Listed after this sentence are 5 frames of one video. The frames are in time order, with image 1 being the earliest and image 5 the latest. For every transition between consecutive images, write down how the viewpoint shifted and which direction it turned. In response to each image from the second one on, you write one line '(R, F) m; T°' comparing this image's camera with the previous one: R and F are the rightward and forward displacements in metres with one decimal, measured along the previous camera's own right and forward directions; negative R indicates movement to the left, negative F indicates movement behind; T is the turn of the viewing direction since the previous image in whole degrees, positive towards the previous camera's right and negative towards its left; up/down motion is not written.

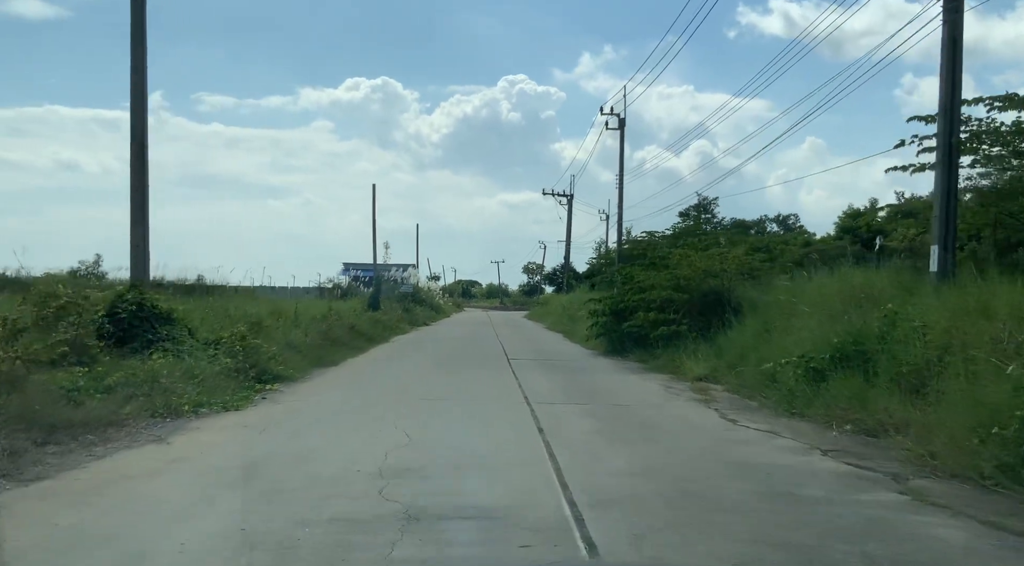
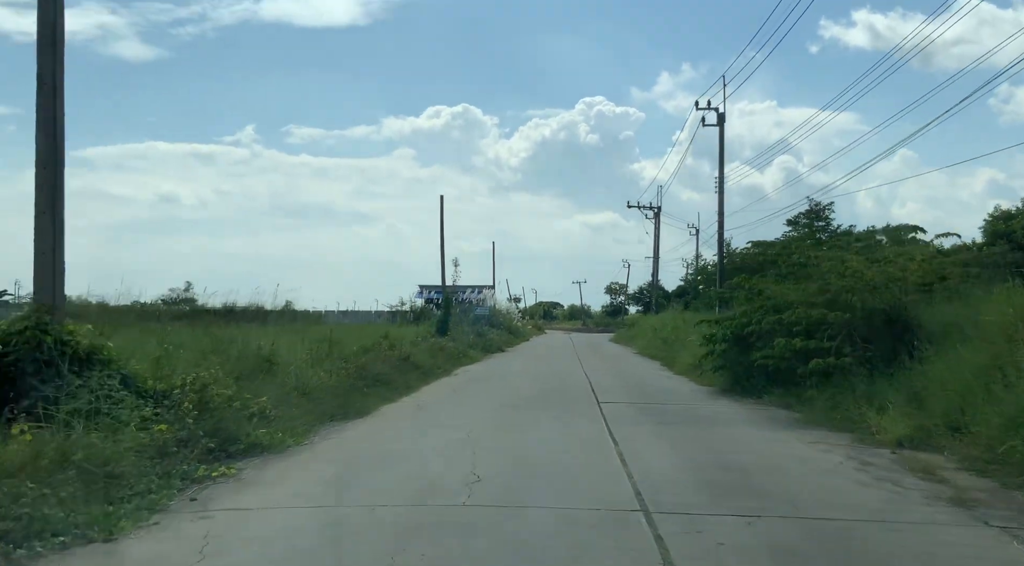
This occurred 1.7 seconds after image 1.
(-0.2, +5.7) m; -6°
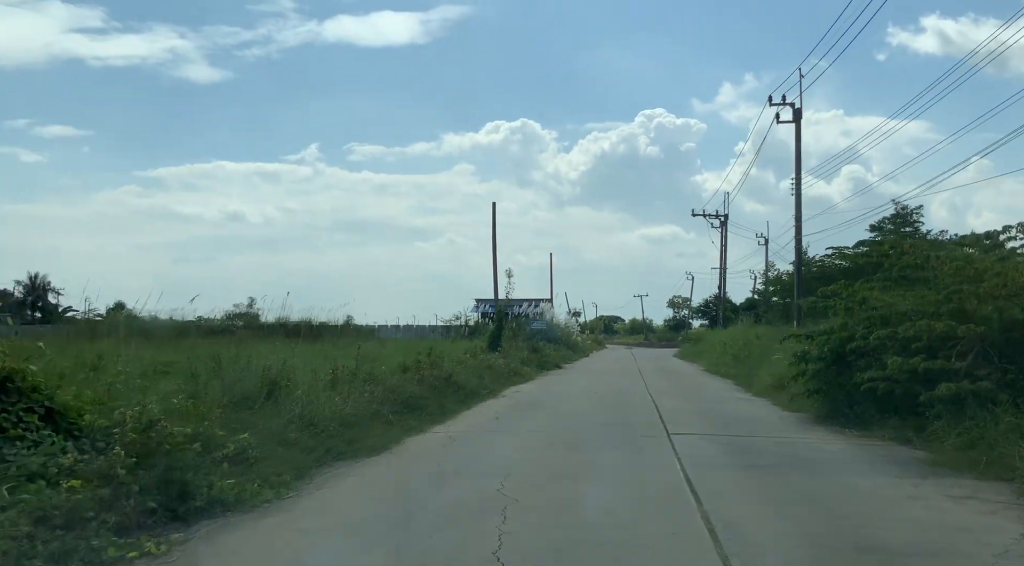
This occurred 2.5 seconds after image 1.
(+0.1, +2.8) m; -4°
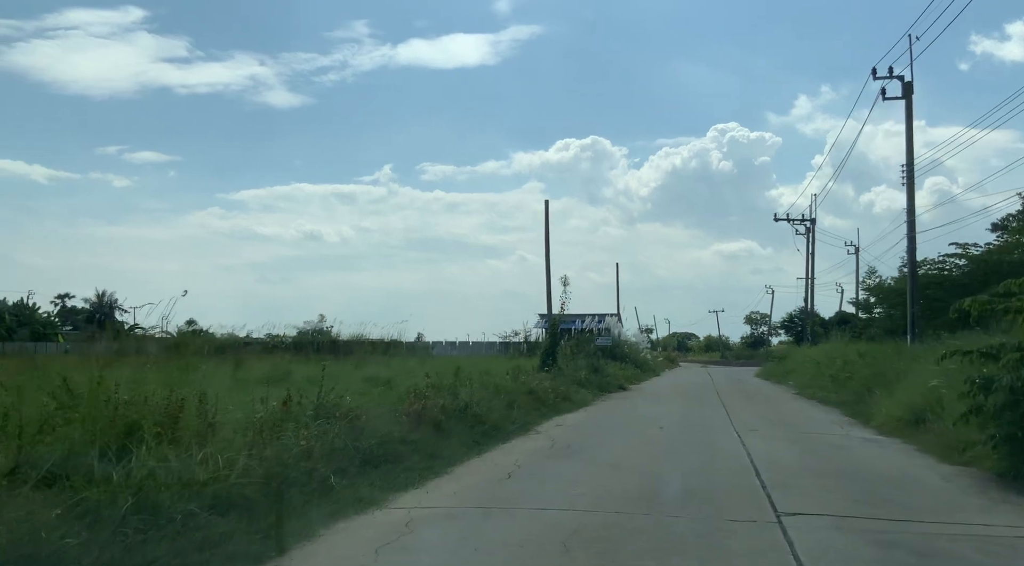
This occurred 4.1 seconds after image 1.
(+0.7, +5.4) m; -5°
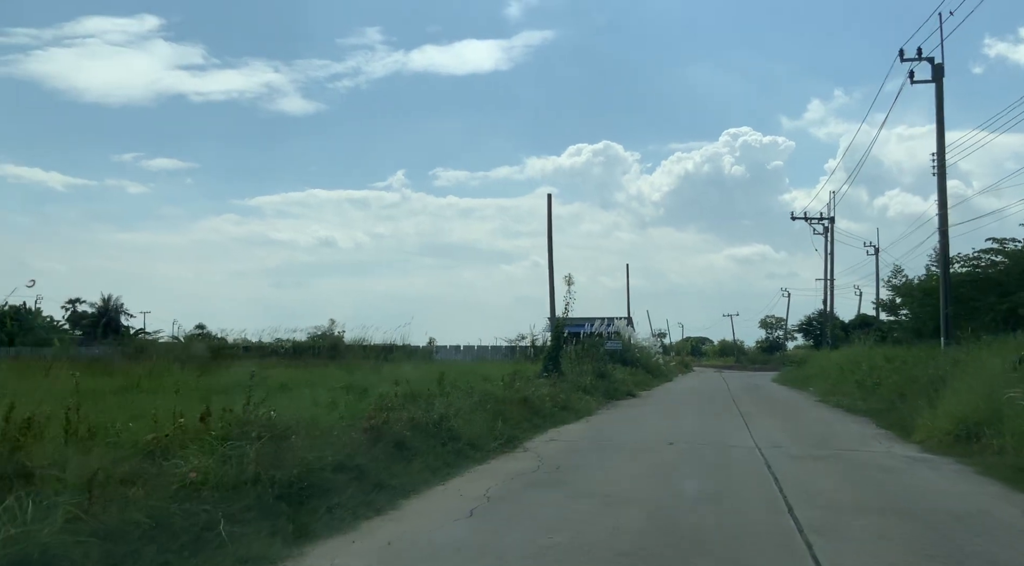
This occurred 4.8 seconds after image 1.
(+0.5, +2.4) m; -1°
